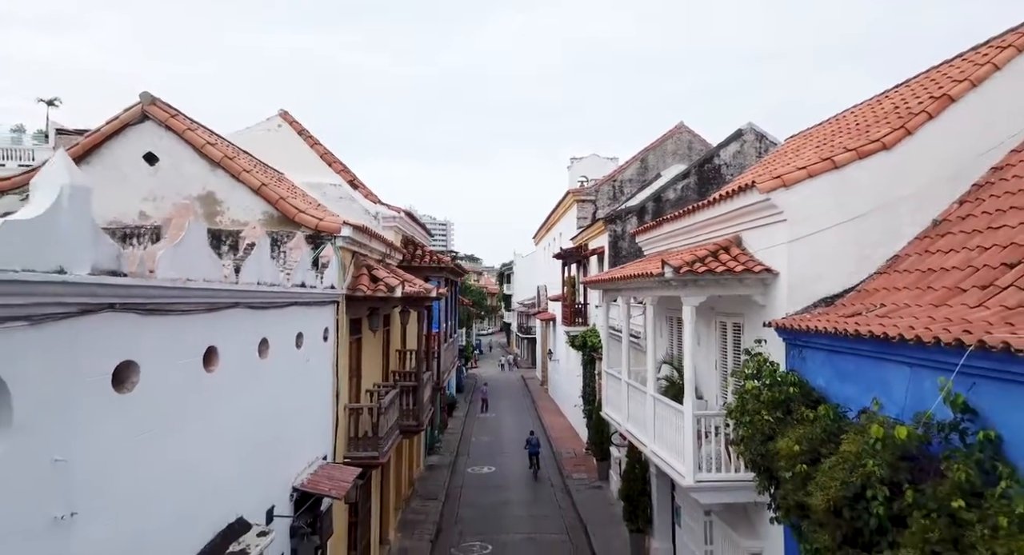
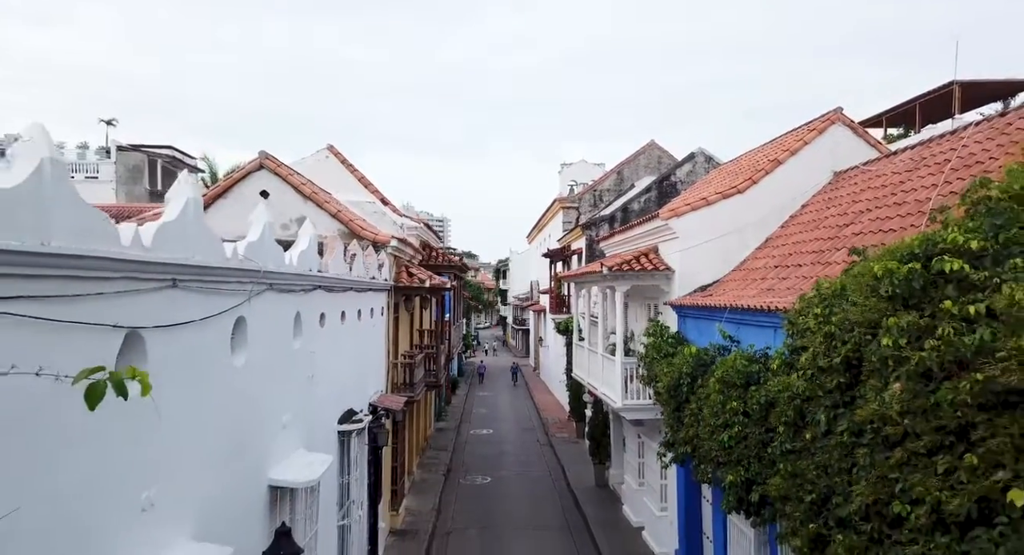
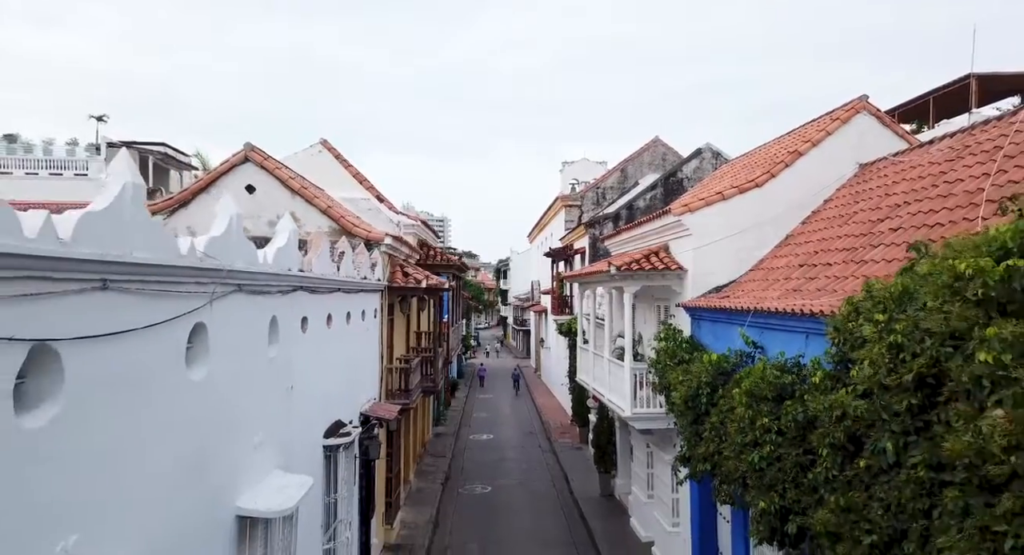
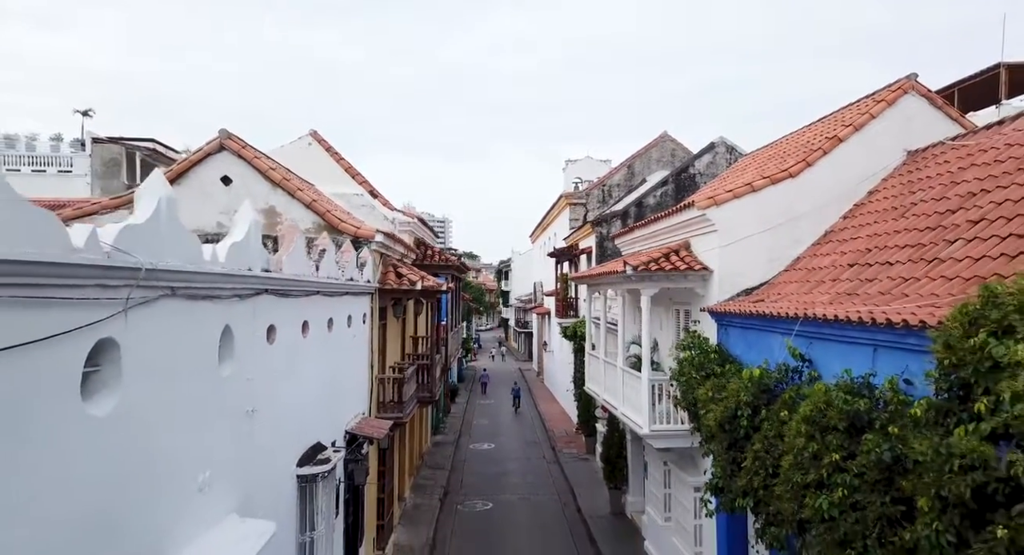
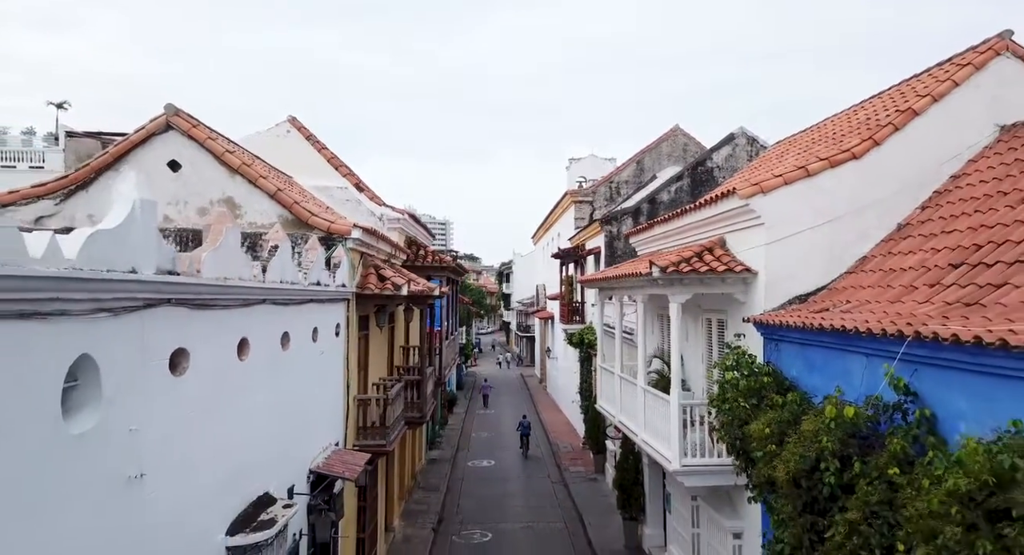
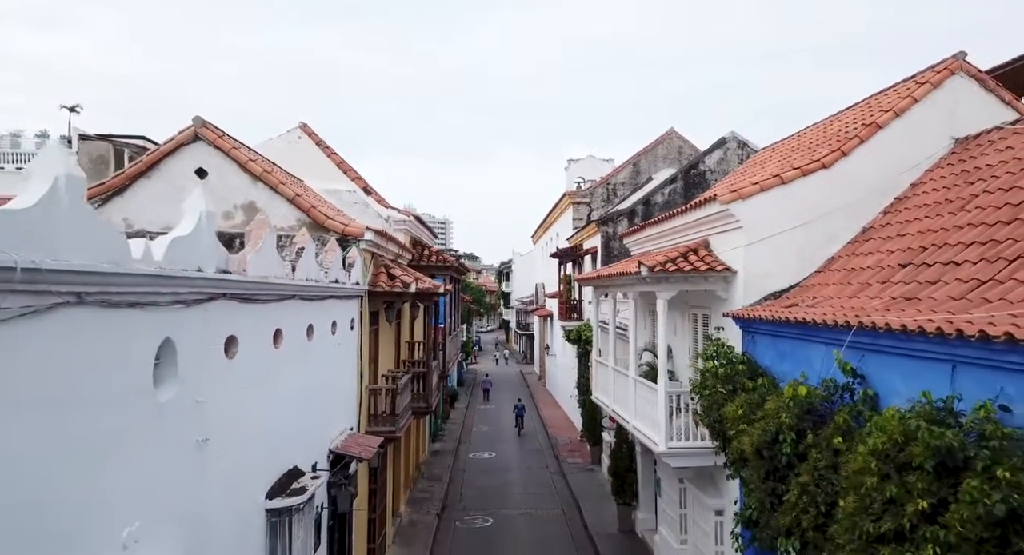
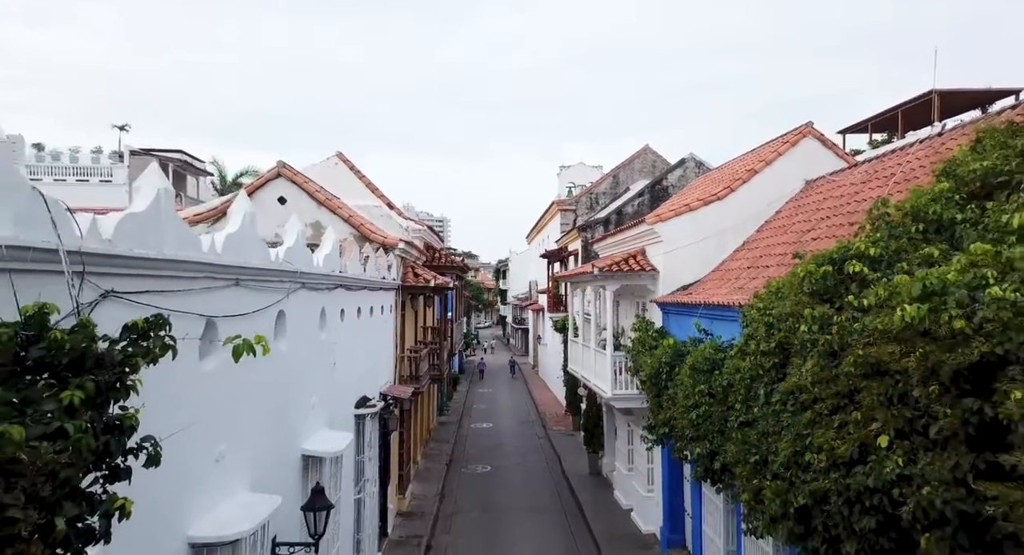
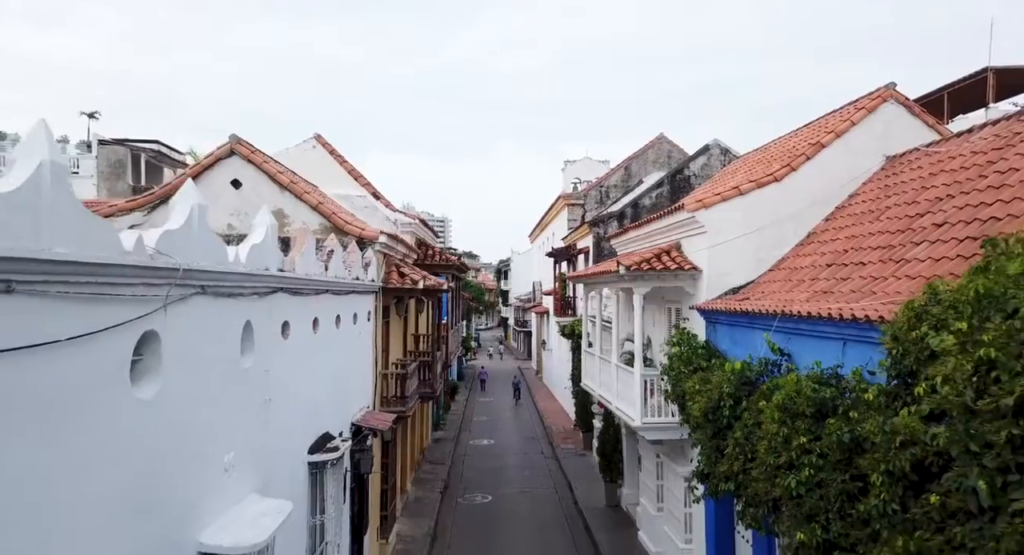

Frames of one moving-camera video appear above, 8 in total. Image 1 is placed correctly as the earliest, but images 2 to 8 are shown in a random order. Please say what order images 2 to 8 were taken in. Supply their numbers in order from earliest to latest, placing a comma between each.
5, 6, 4, 8, 3, 2, 7
